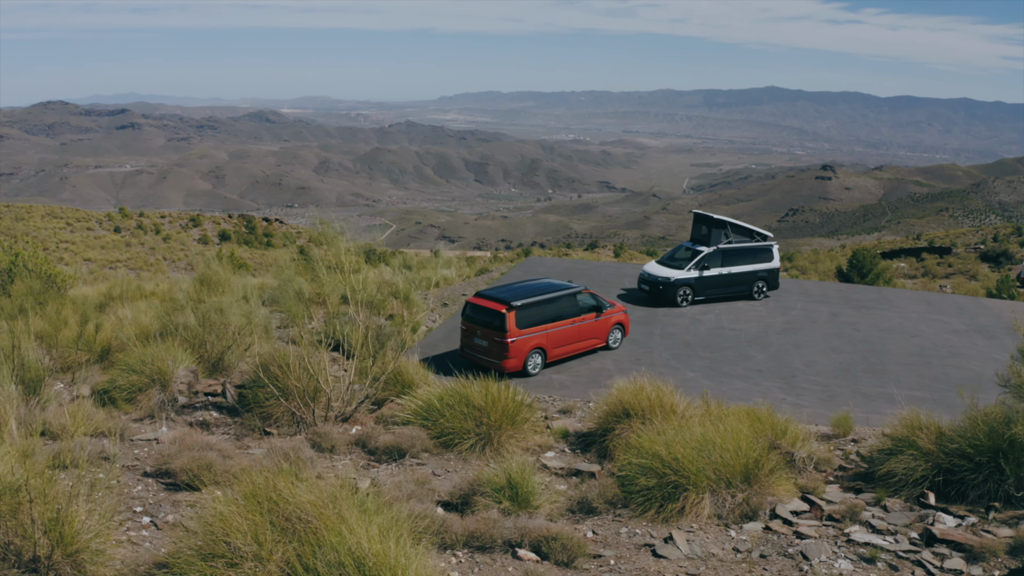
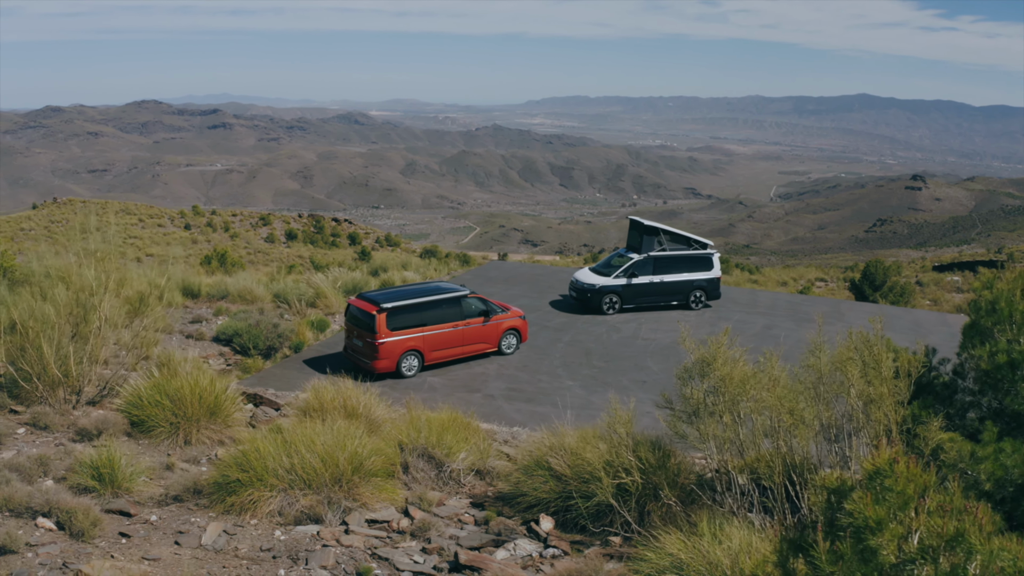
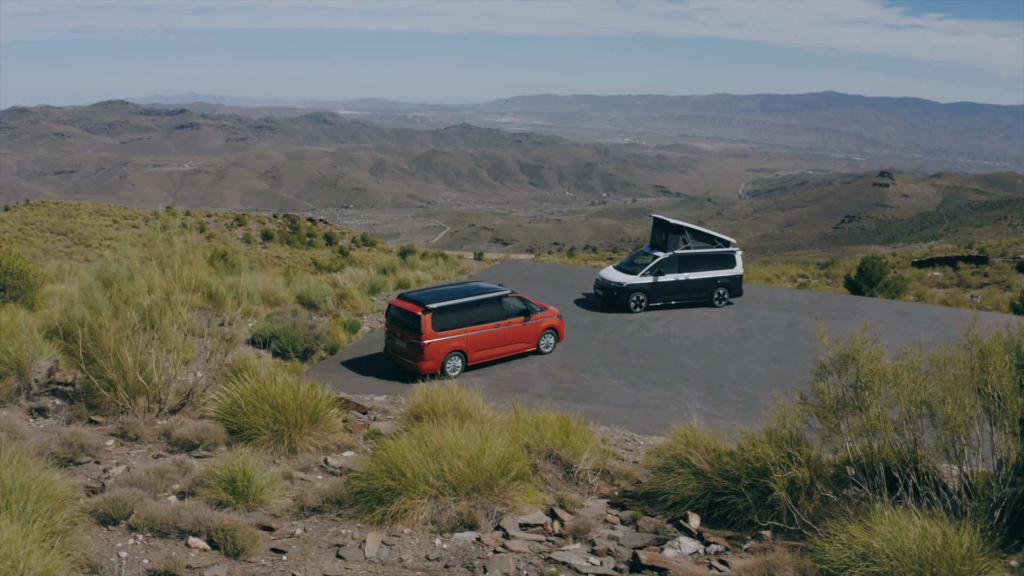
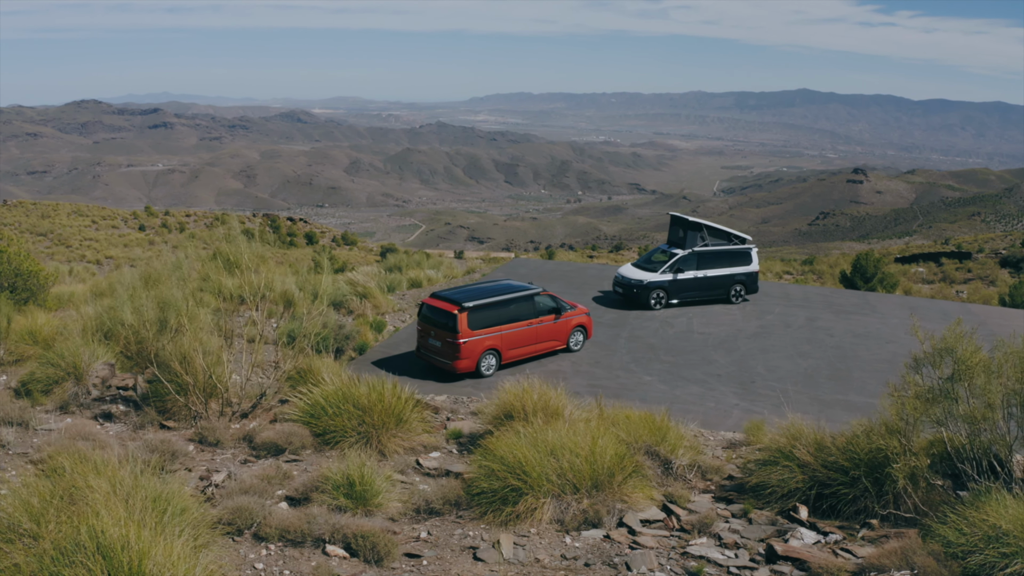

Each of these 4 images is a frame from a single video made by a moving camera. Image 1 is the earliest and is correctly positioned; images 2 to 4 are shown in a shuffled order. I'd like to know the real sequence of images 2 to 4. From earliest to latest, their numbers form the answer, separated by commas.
4, 3, 2
